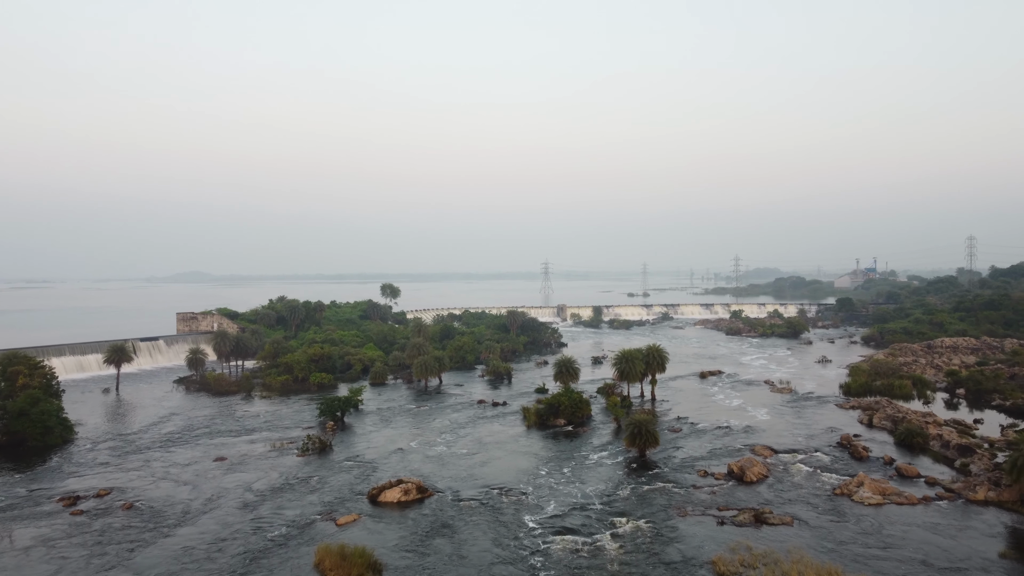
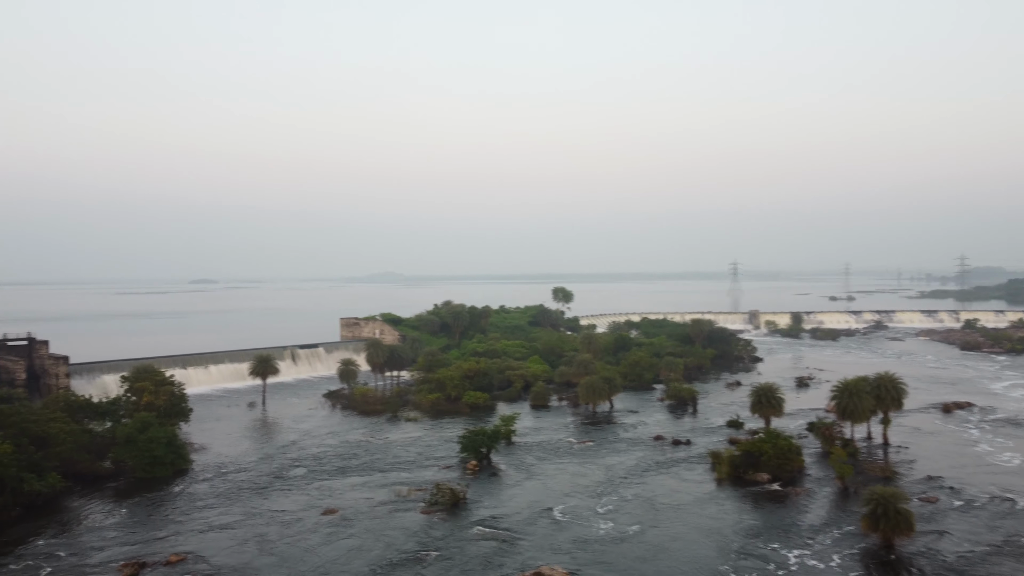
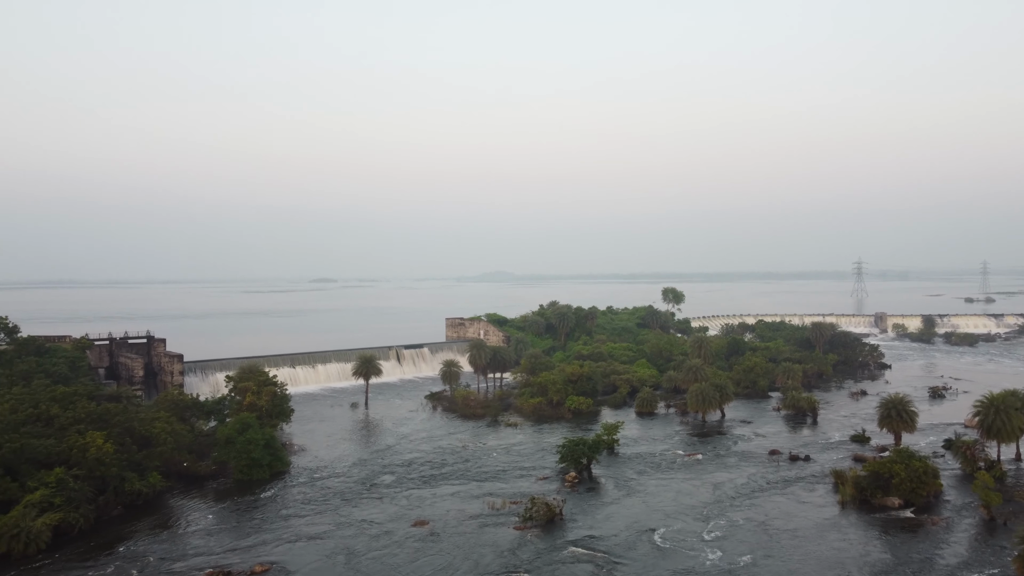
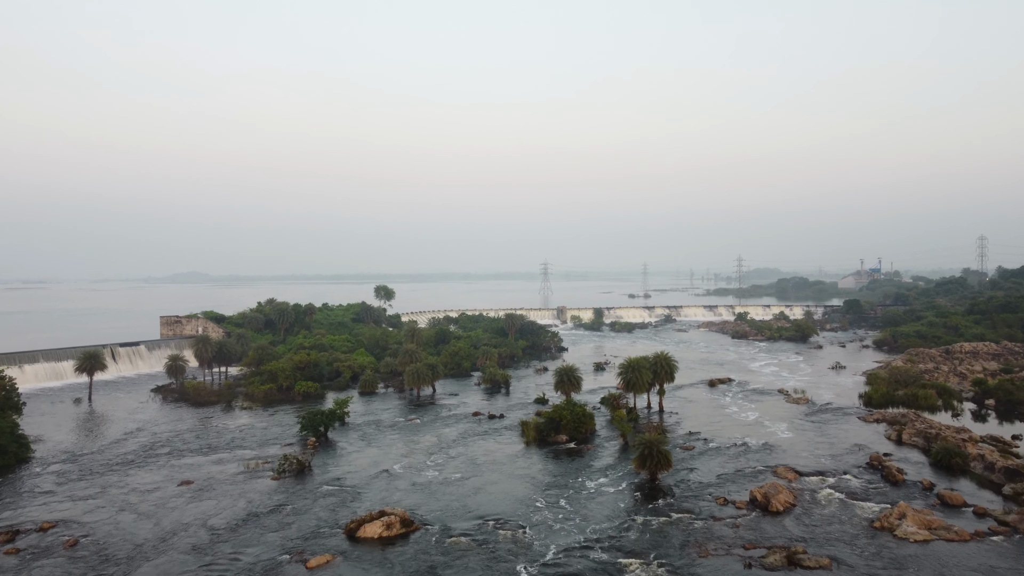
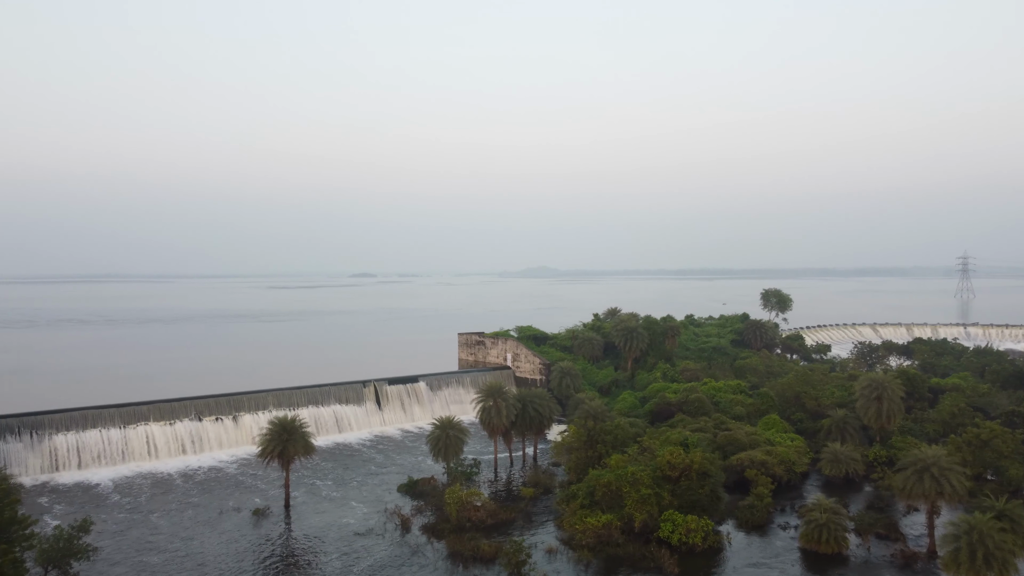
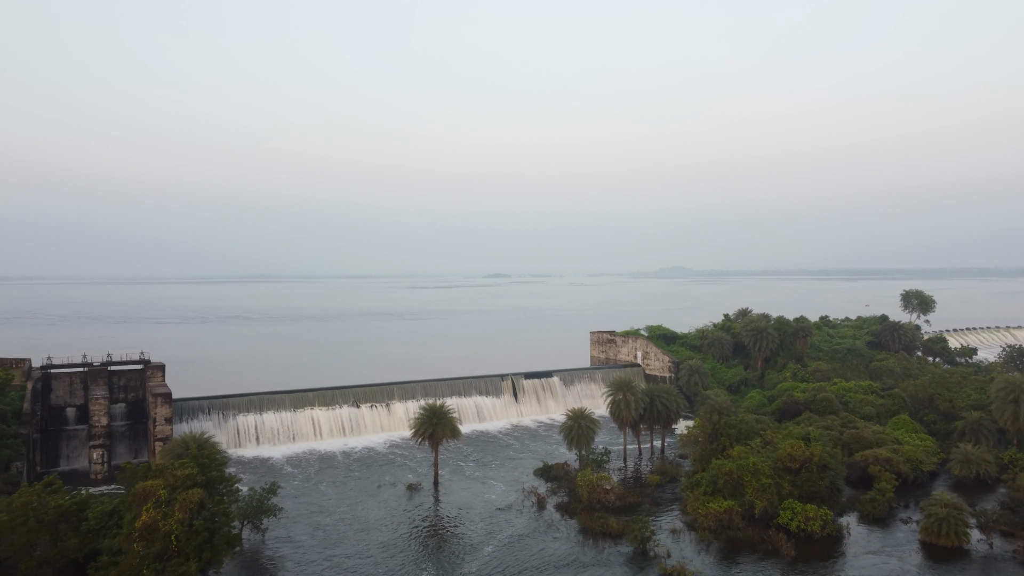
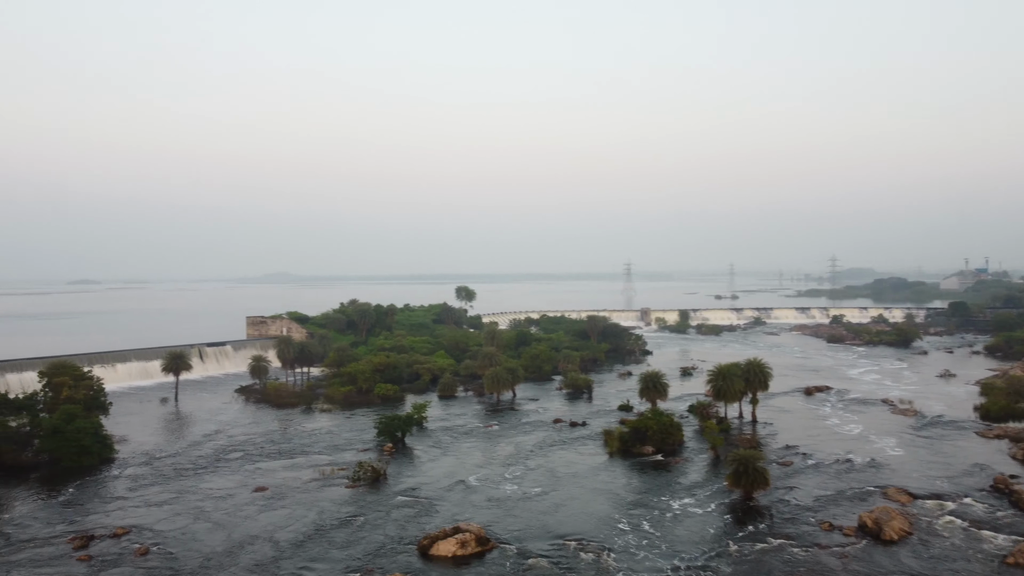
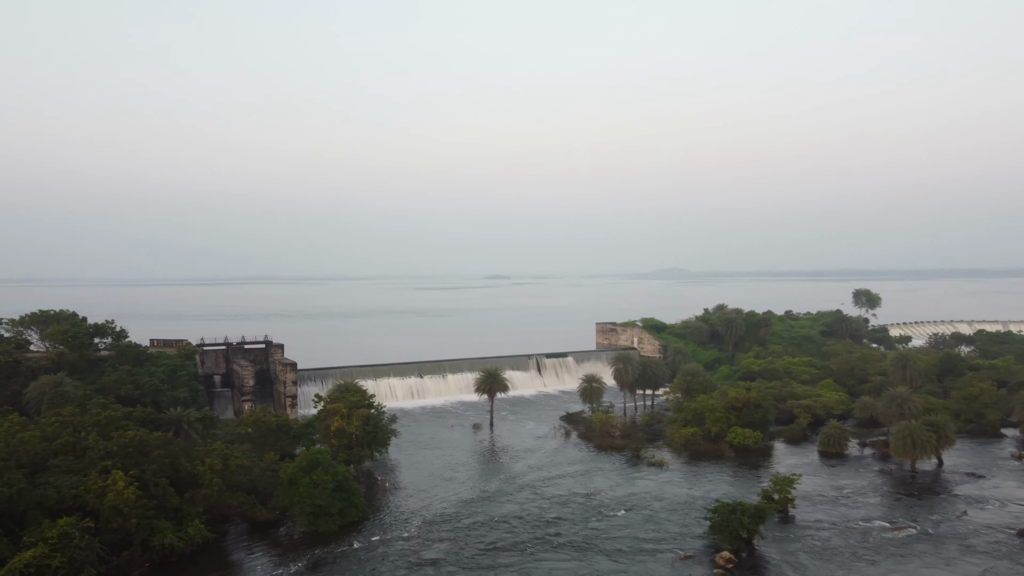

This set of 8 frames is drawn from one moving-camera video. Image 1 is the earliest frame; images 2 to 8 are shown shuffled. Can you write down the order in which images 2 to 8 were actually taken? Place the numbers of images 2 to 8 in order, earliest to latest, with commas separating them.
4, 7, 2, 3, 8, 6, 5
